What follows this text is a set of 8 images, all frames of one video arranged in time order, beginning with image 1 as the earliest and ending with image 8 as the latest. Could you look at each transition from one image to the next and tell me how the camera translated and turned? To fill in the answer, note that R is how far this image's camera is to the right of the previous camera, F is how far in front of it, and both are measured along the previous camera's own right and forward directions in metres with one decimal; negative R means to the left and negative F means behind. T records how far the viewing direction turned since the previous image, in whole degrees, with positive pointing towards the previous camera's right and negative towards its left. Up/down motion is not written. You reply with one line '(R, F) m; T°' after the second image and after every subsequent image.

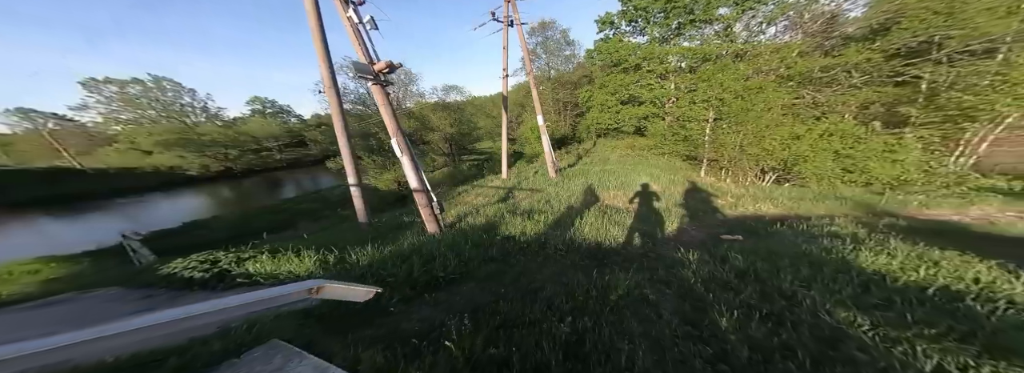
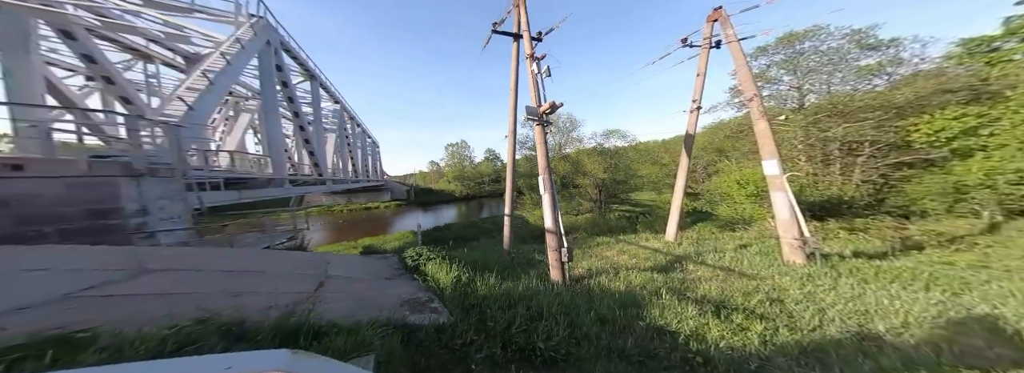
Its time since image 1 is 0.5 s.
(+0.1, +0.7) m; -38°
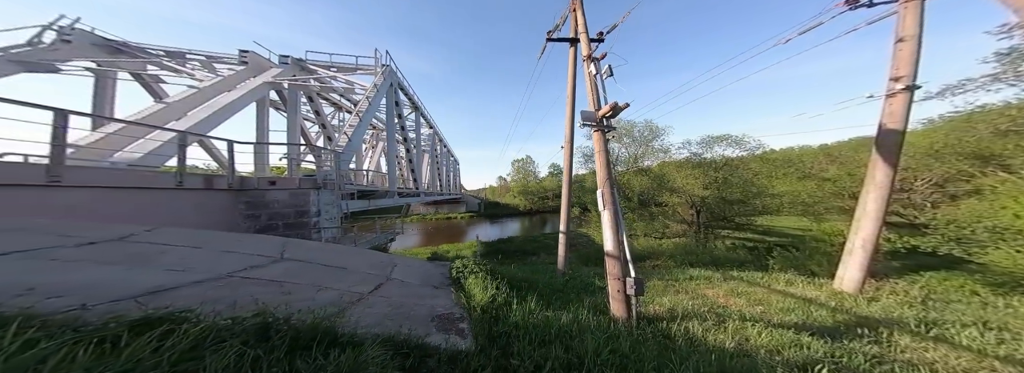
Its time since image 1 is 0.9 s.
(+0.4, +0.4) m; -18°
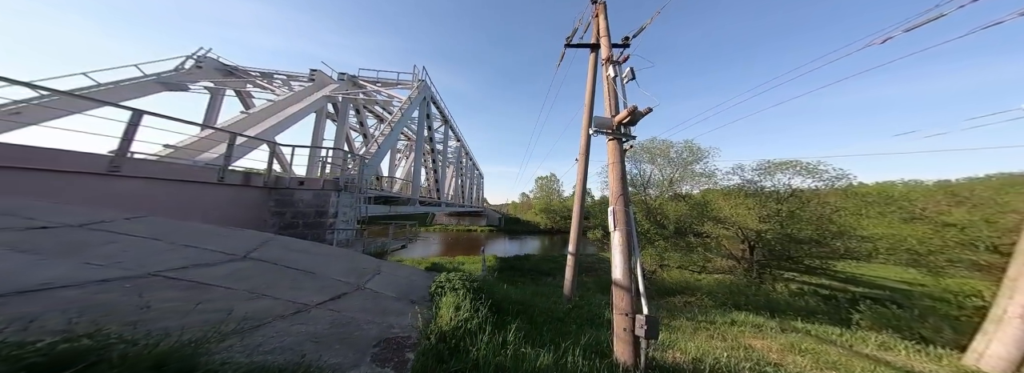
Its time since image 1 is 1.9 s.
(+0.7, +0.5) m; -8°
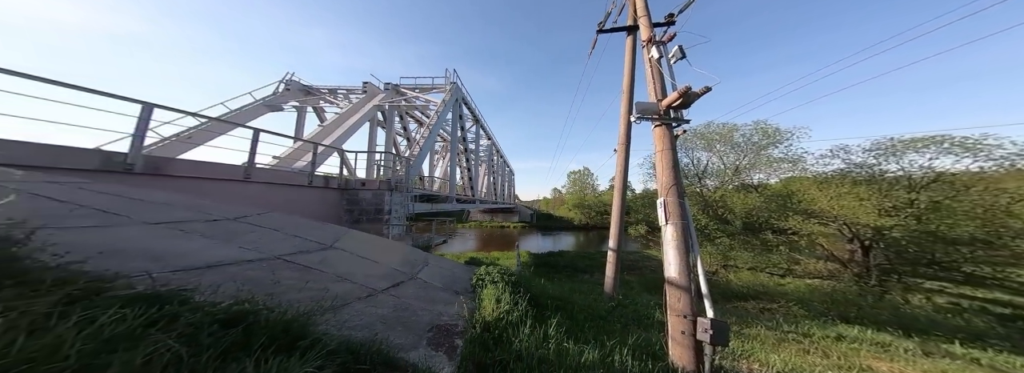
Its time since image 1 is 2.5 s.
(0.0, -0.1) m; -9°
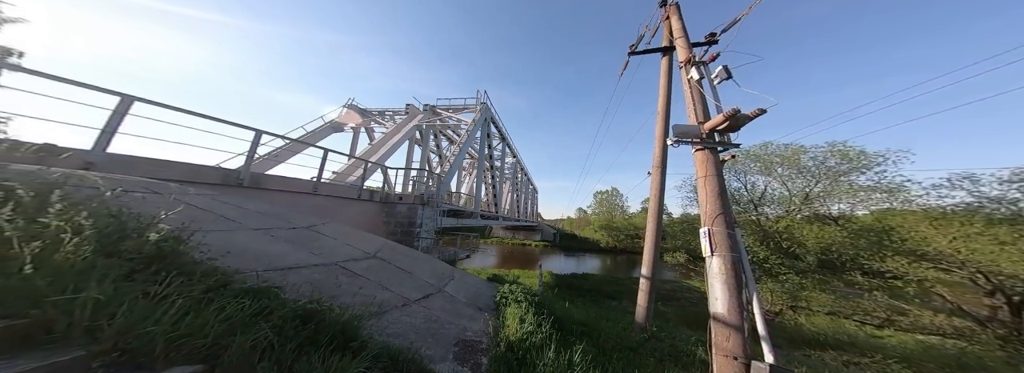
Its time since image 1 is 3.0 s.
(0.0, -0.2) m; -7°
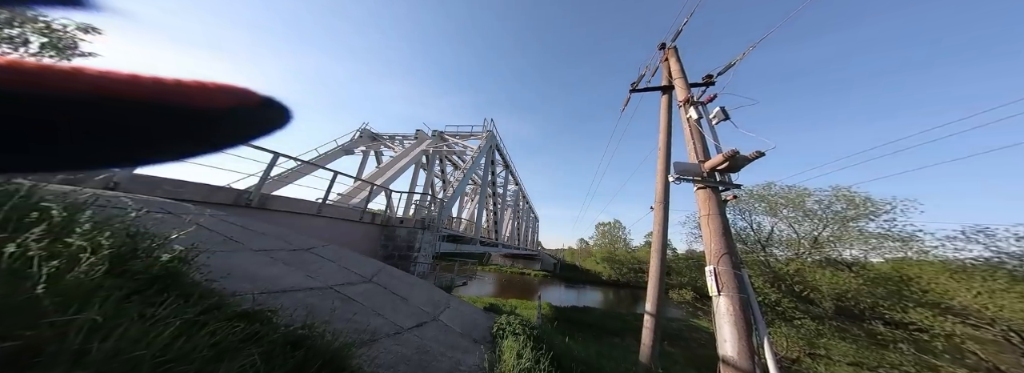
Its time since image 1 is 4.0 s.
(0.0, -0.1) m; -1°
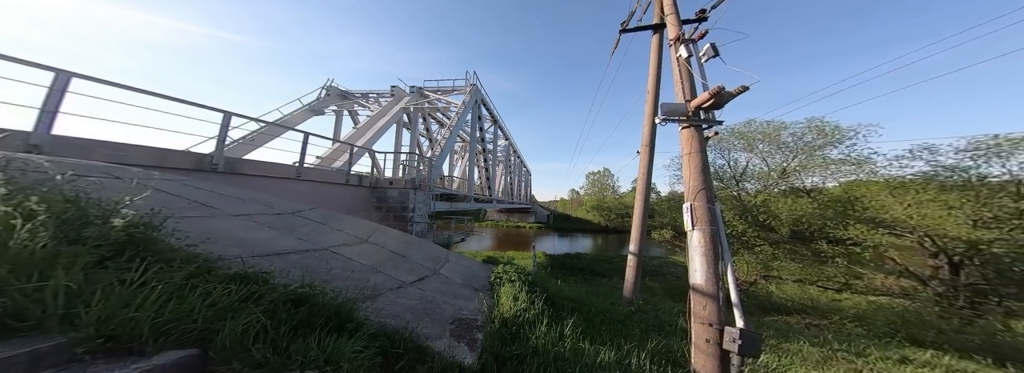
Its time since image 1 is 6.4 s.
(0.0, +0.1) m; +2°
